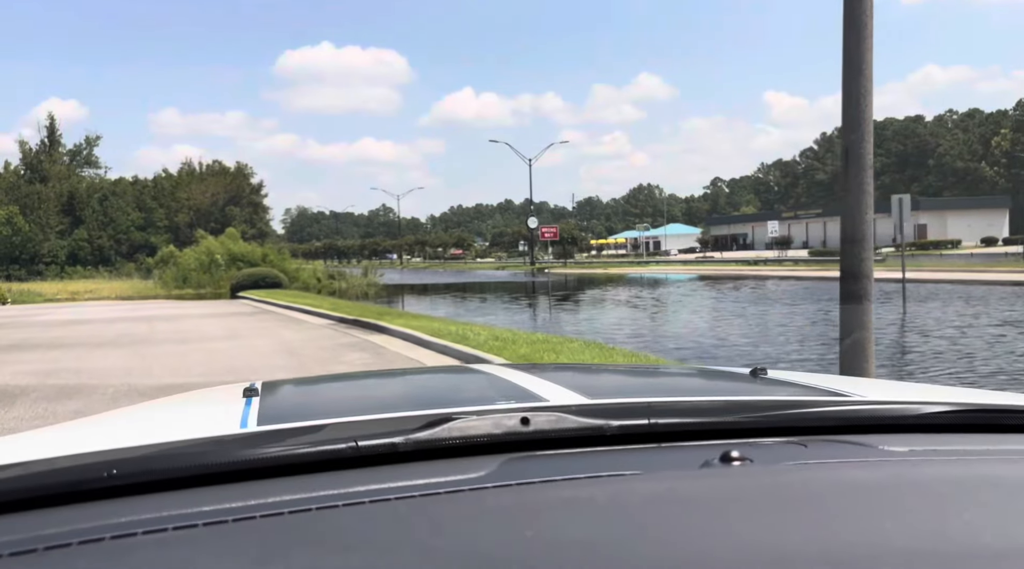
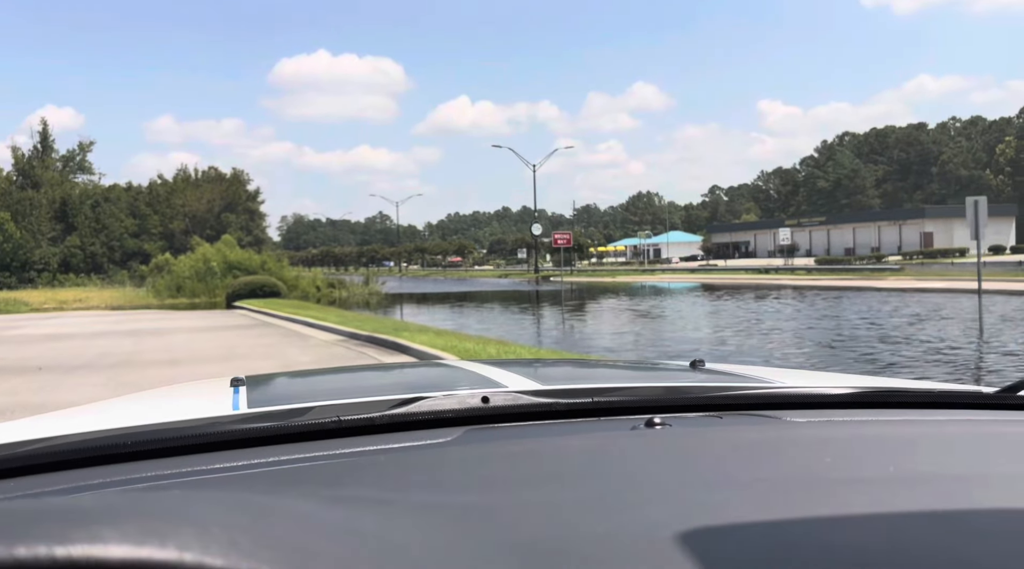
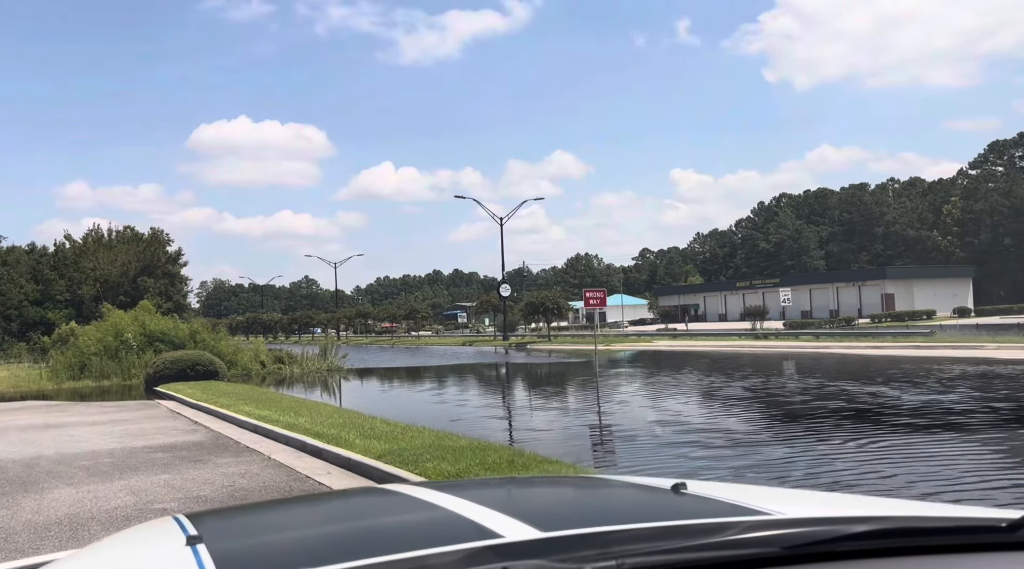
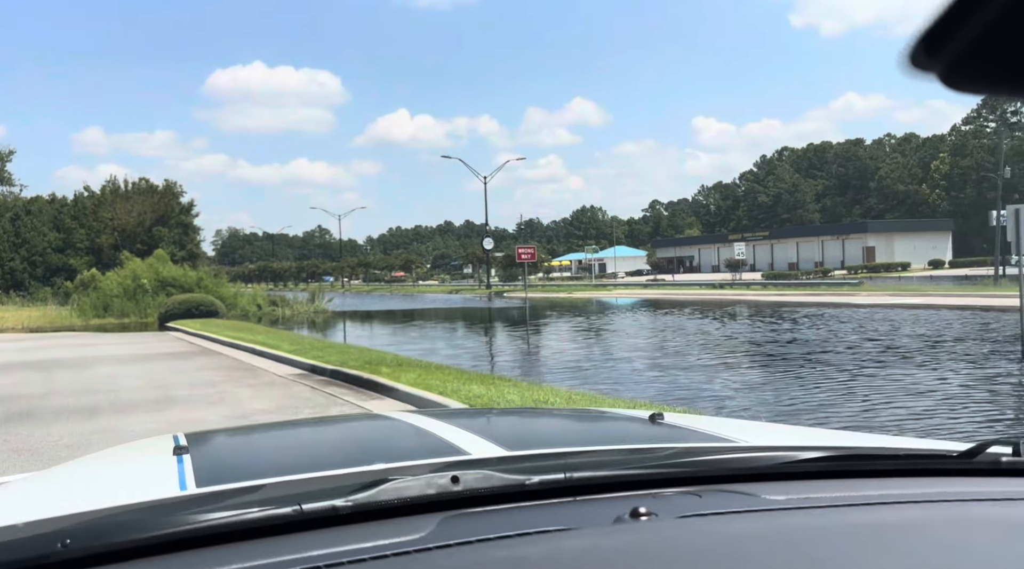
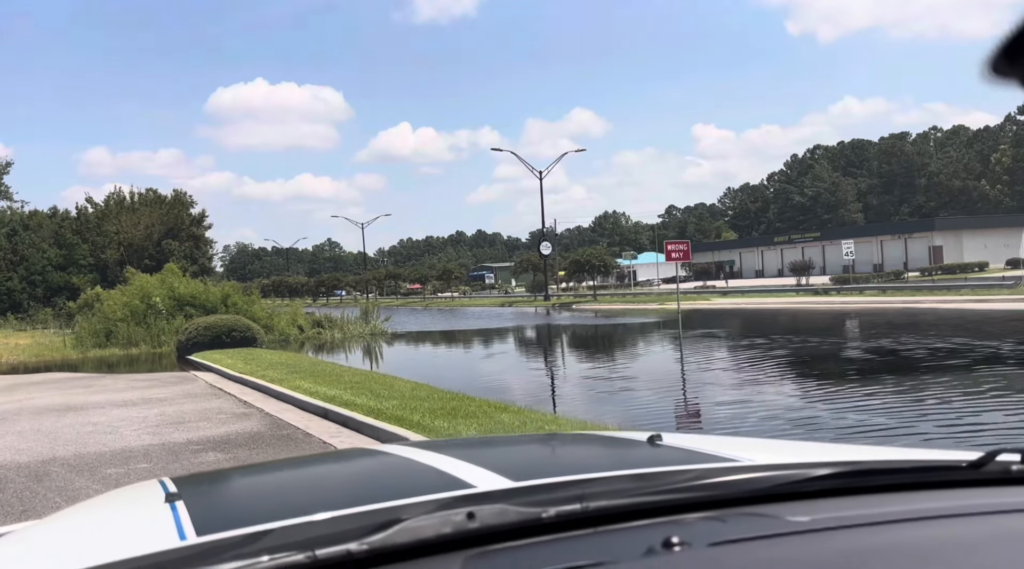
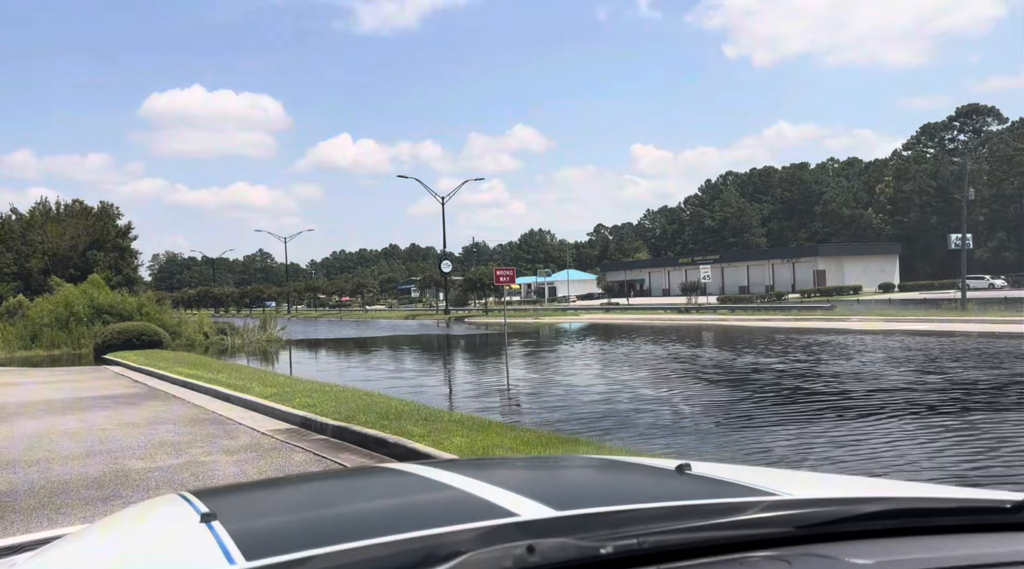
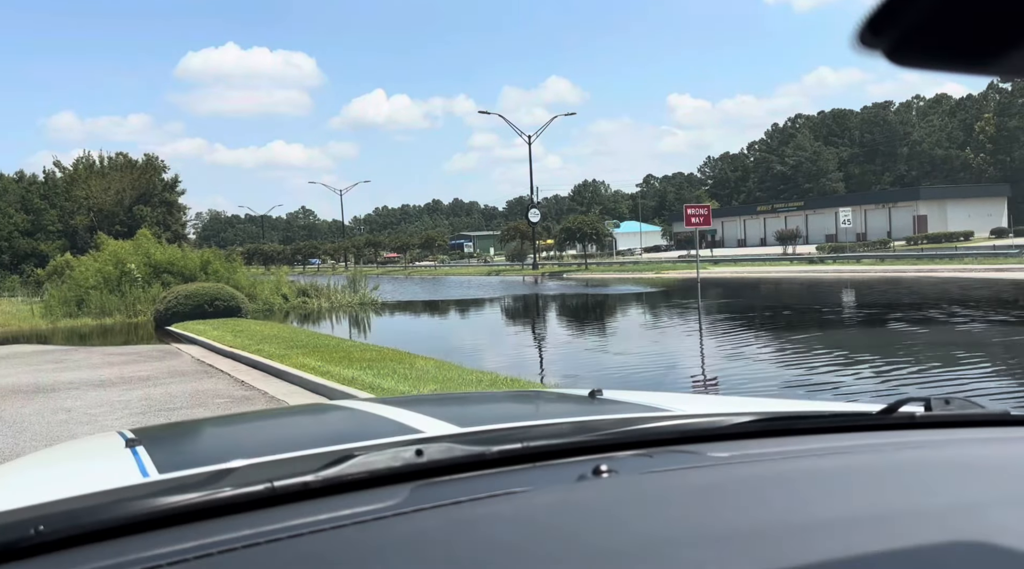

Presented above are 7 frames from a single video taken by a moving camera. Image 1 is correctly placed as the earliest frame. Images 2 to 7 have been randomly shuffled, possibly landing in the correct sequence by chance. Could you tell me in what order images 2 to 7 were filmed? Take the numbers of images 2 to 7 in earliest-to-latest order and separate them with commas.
2, 4, 6, 3, 5, 7
